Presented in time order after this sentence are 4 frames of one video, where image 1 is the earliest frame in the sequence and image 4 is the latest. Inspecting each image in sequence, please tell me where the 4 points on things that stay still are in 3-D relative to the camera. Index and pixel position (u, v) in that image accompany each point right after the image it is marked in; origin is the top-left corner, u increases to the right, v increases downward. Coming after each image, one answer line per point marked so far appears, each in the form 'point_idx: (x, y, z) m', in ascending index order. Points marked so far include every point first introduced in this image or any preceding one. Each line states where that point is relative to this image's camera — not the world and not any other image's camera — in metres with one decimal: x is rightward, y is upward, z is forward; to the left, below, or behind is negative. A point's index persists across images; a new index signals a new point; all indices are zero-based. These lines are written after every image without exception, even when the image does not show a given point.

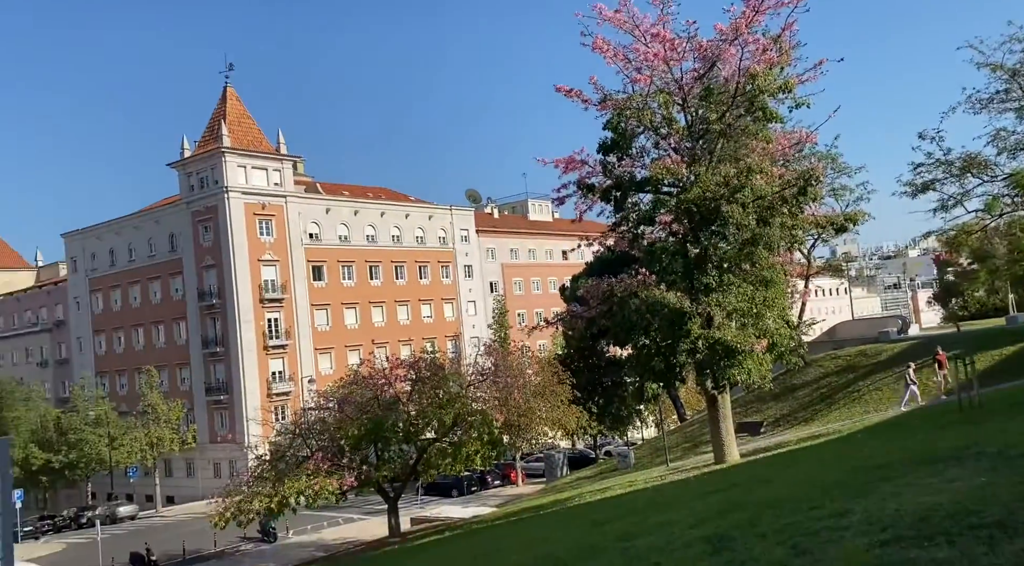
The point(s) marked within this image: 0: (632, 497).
0: (+2.1, -4.1, +19.1) m
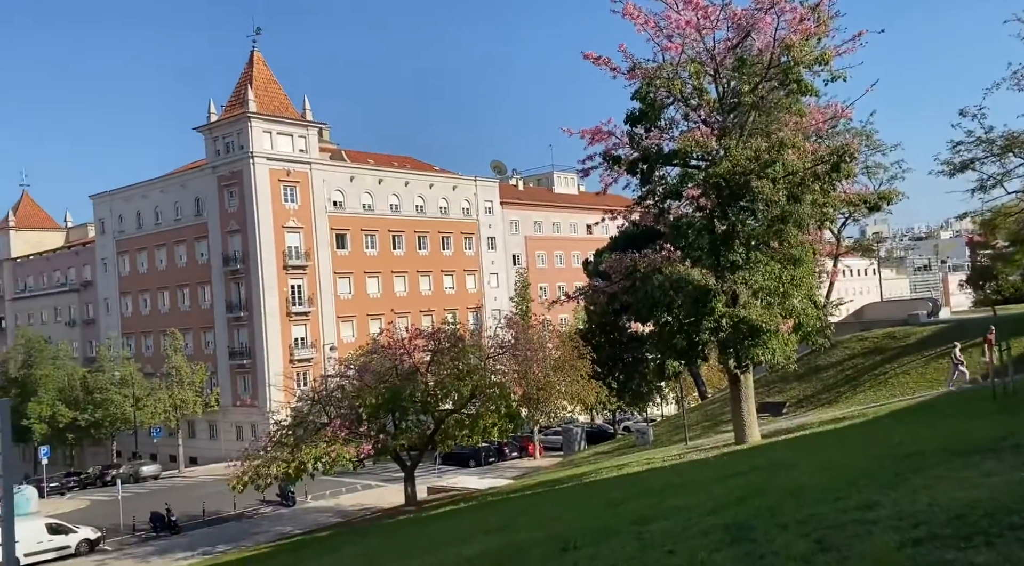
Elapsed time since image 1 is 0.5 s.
0: (+2.4, -3.6, +18.8) m
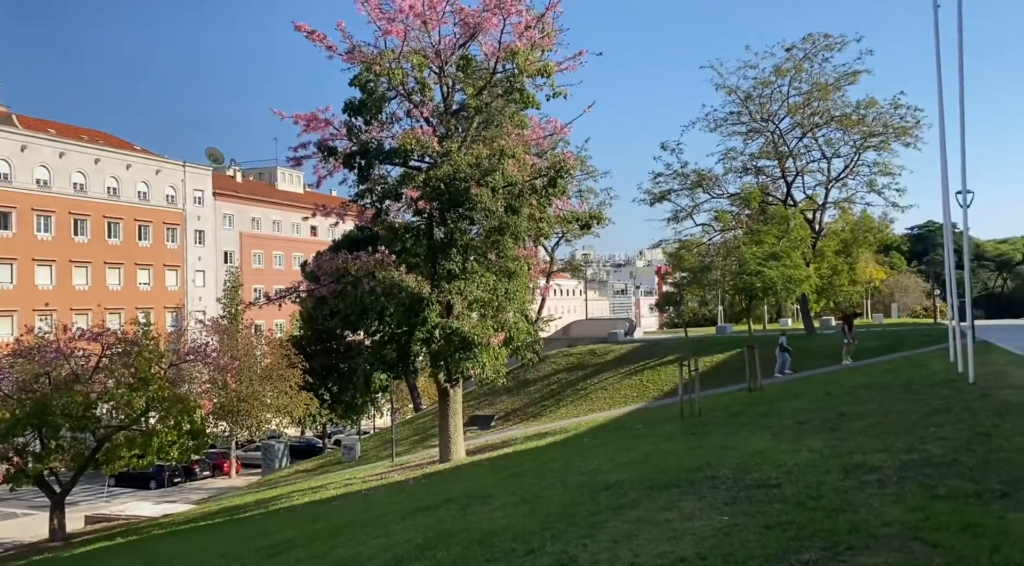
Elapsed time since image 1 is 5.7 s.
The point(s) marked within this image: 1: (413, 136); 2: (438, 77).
0: (-2.9, -3.6, +15.8) m
1: (-1.9, +2.7, +18.1) m
2: (-1.5, +4.0, +19.2) m
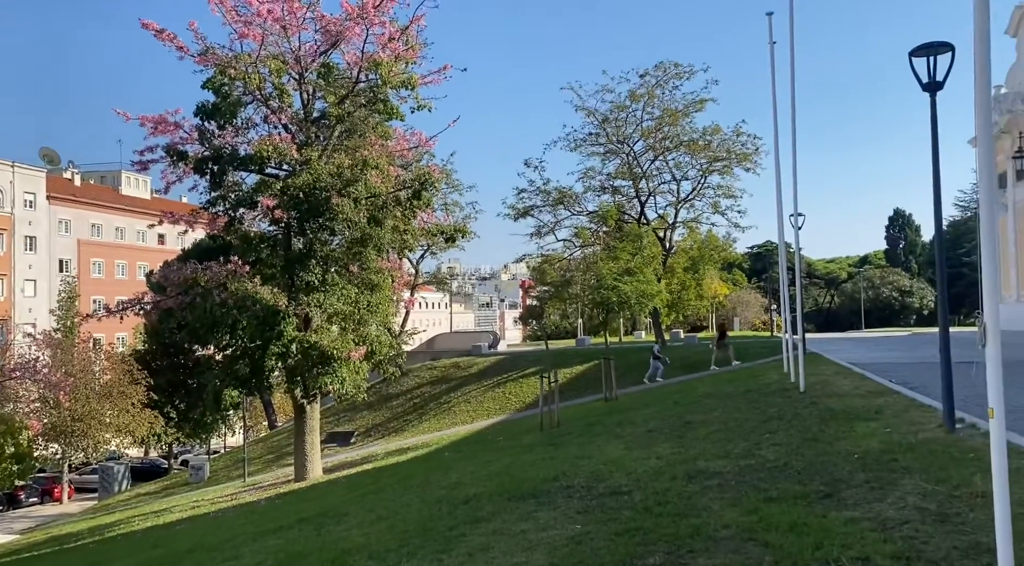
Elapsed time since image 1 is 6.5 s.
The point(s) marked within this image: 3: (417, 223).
0: (-5.1, -3.8, +15.3) m
1: (-4.4, +2.5, +17.8) m
2: (-4.1, +3.8, +18.9) m
3: (-1.9, +1.2, +19.7) m
